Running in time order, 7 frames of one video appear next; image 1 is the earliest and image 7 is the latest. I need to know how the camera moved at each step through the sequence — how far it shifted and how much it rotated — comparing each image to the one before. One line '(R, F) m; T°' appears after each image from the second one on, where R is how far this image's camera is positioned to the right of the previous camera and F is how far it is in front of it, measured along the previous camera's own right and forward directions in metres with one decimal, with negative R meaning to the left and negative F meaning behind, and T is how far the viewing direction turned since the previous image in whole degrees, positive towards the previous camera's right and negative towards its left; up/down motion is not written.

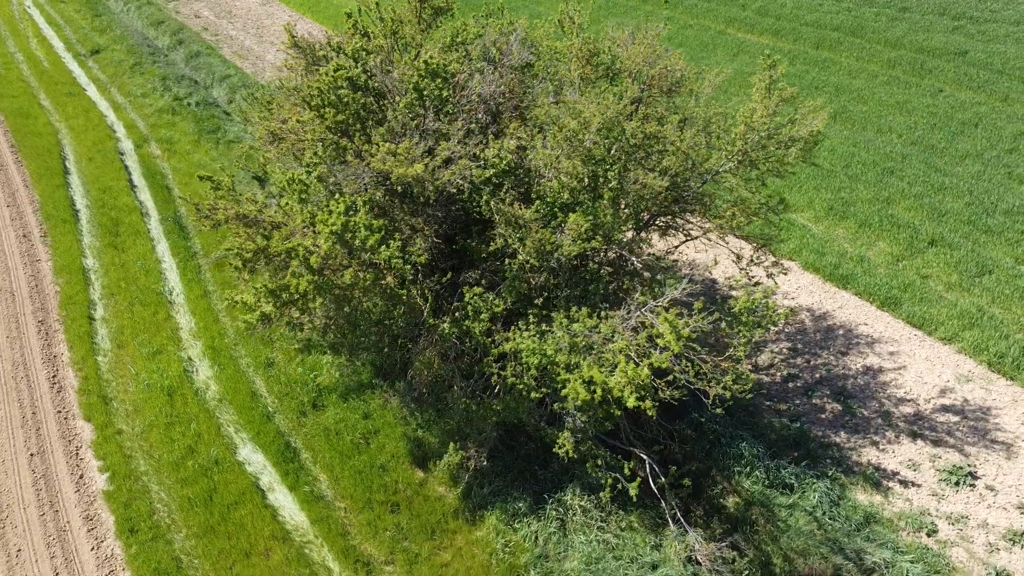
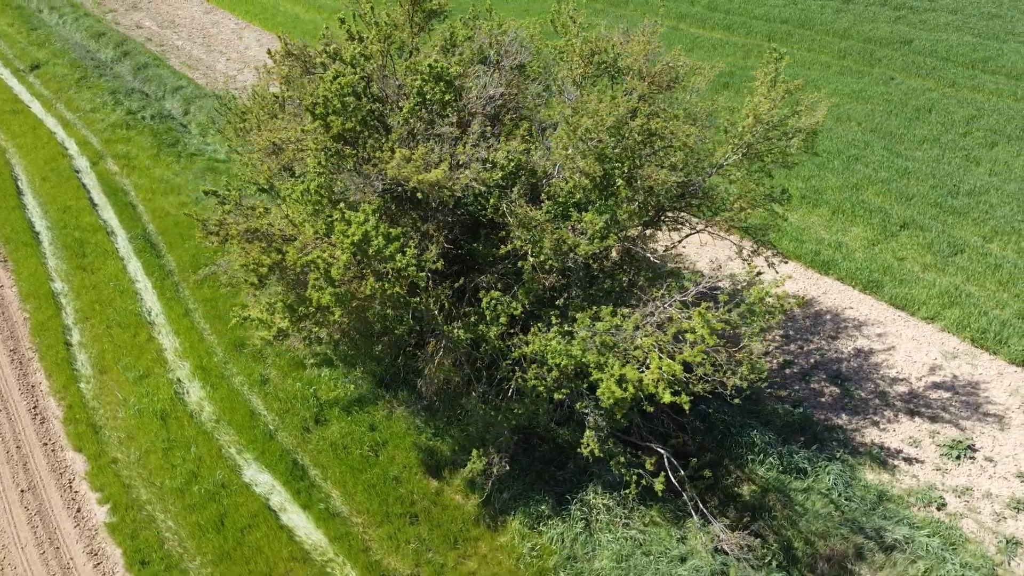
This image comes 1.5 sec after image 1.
(-1.0, +0.1) m; +4°
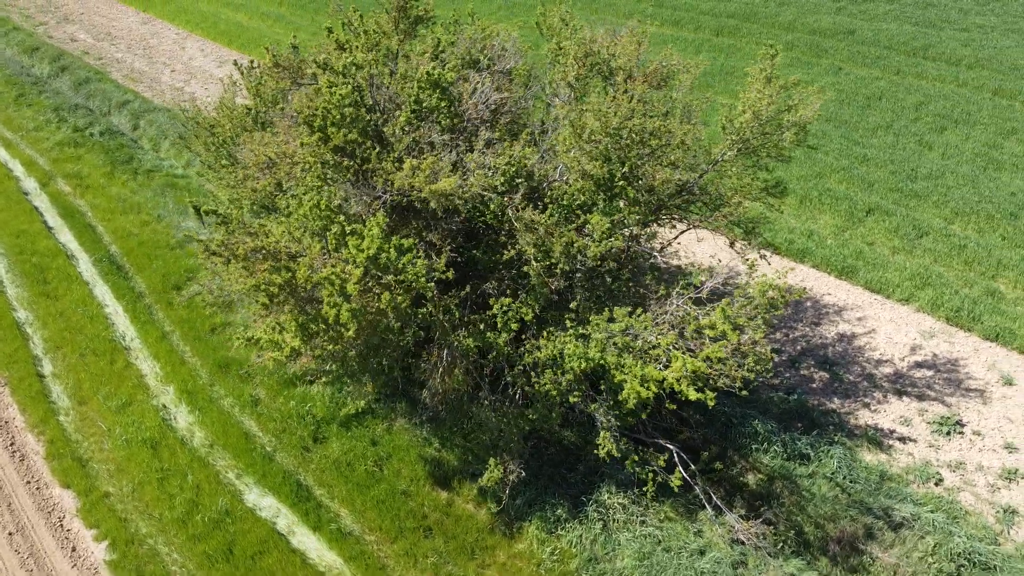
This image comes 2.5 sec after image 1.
(-0.9, +0.1) m; +4°
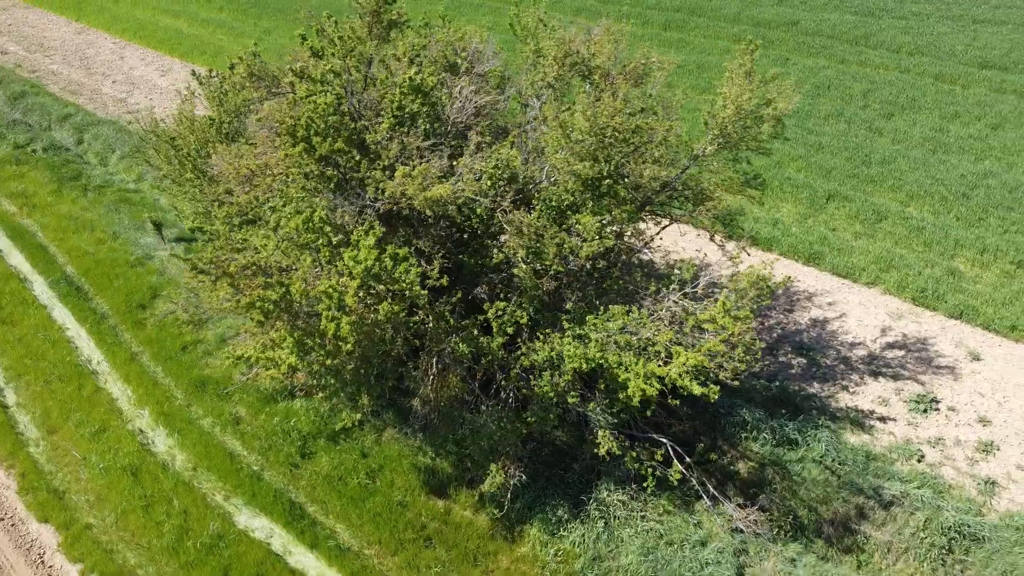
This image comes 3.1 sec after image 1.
(-0.7, +0.1) m; +4°
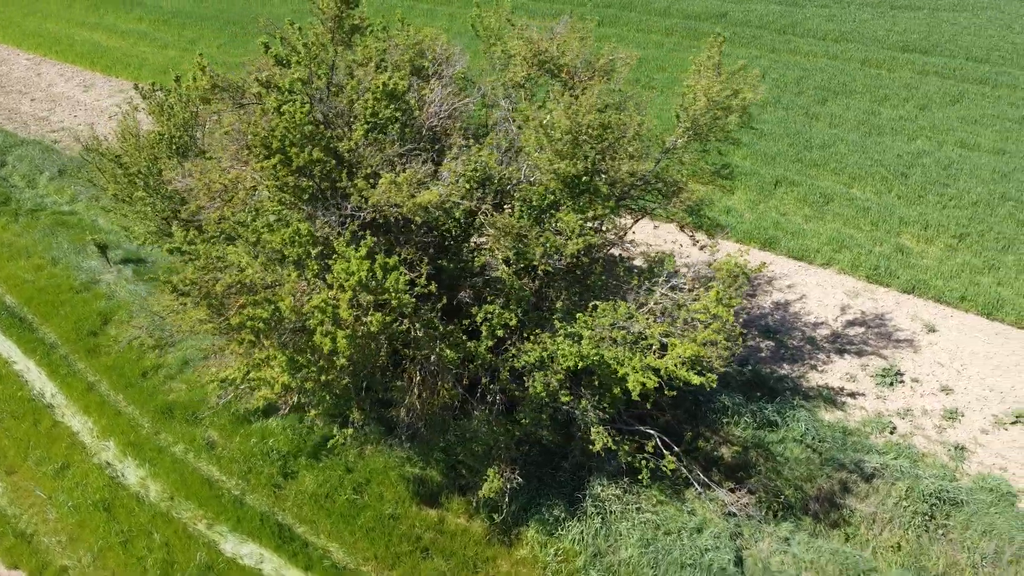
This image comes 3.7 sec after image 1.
(-0.8, +0.1) m; +5°
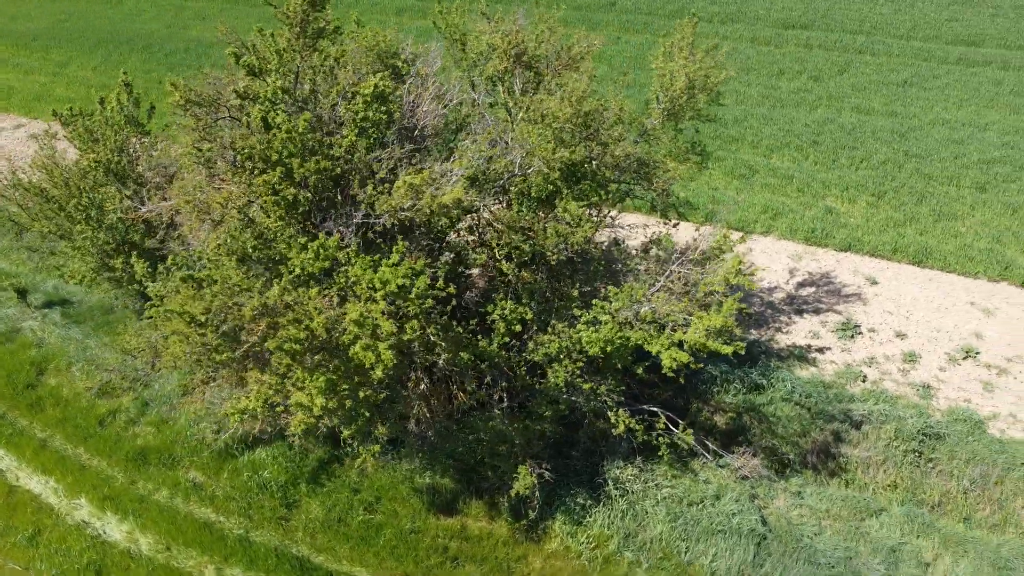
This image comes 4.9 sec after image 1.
(-1.8, +0.2) m; +9°
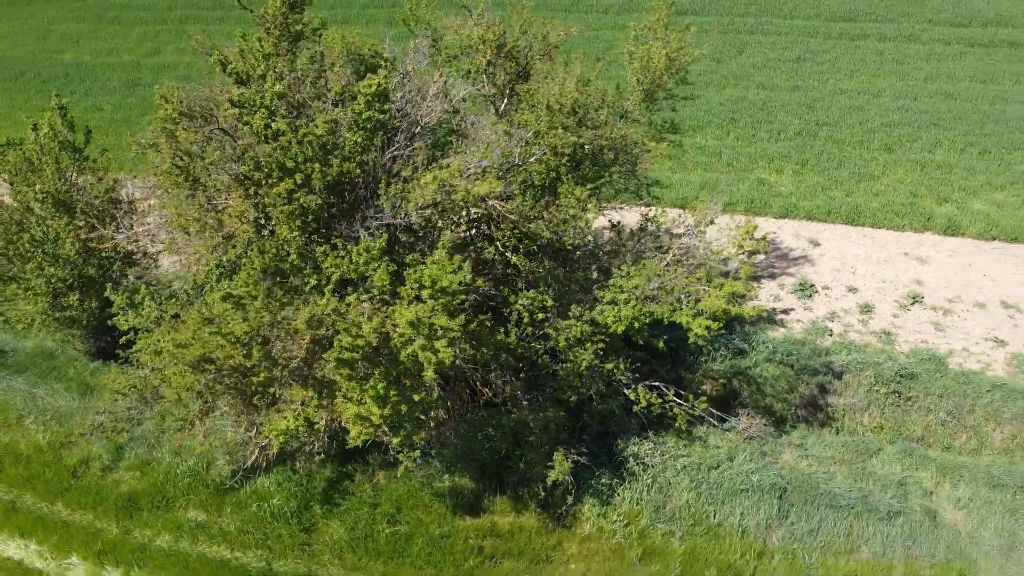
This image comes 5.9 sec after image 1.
(-1.9, +0.2) m; +9°
